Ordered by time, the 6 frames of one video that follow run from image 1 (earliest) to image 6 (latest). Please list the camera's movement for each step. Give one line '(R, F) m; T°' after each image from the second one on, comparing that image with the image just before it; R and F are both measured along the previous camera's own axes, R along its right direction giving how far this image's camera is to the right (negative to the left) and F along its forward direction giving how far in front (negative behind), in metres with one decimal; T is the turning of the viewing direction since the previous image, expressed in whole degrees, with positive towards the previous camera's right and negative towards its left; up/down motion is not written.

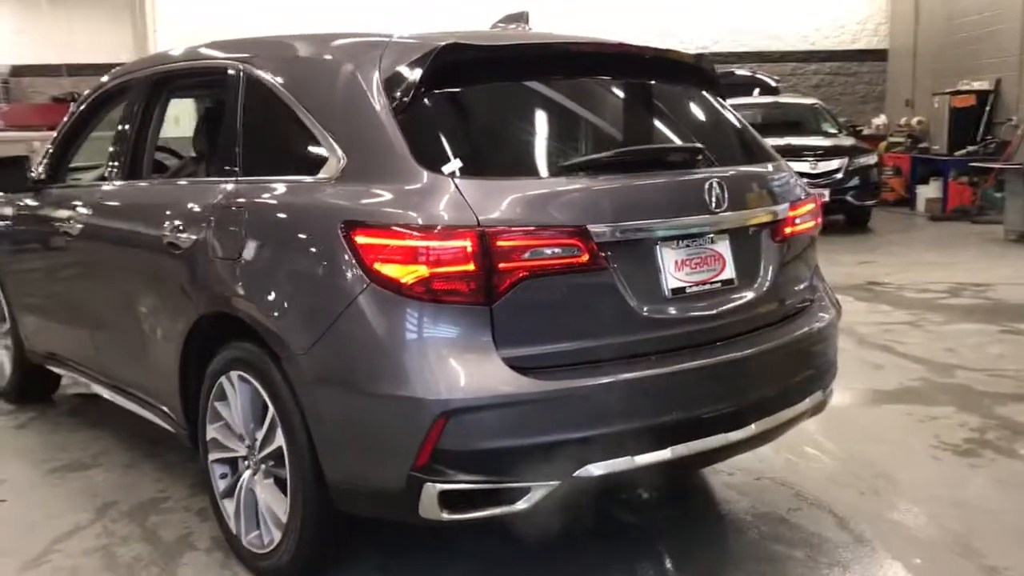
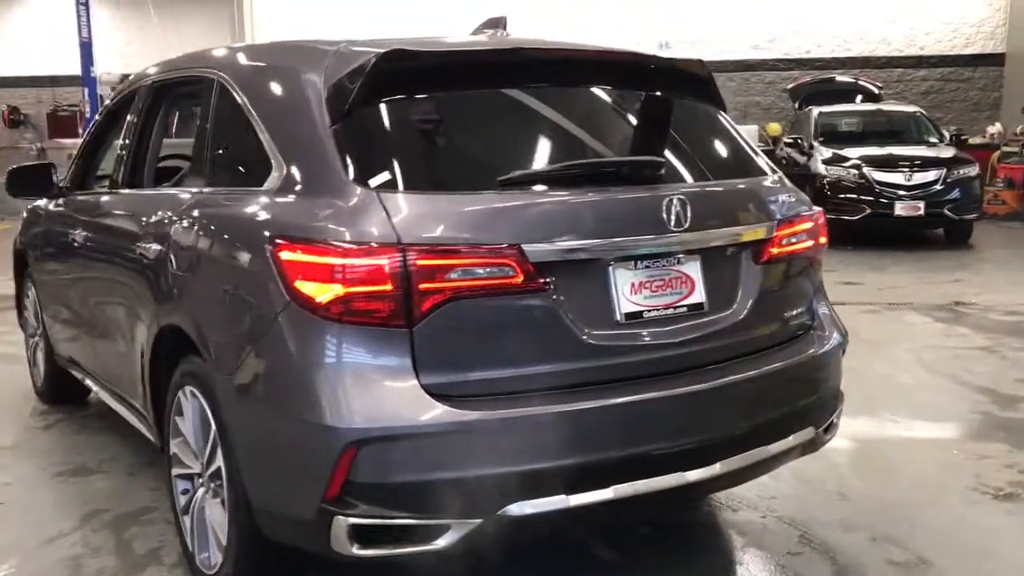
(+0.4, +0.2) m; -6°
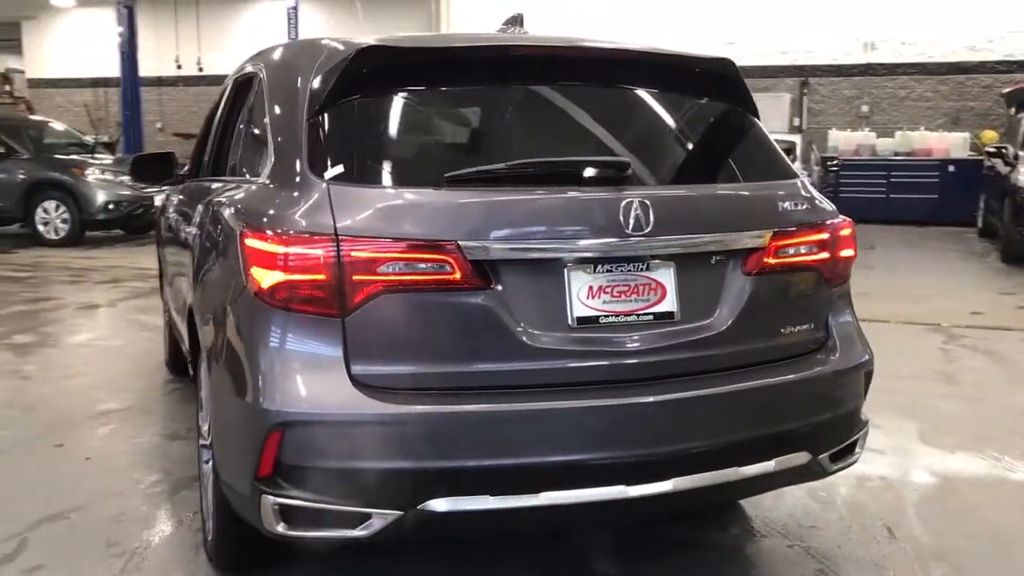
(+0.6, +0.1) m; -12°
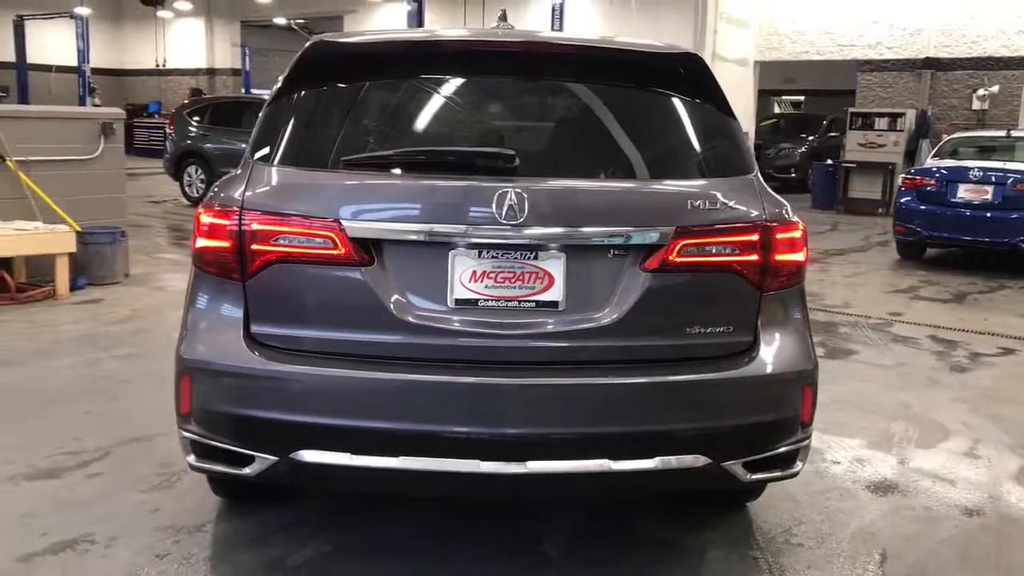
(+1.0, 0.0) m; -18°
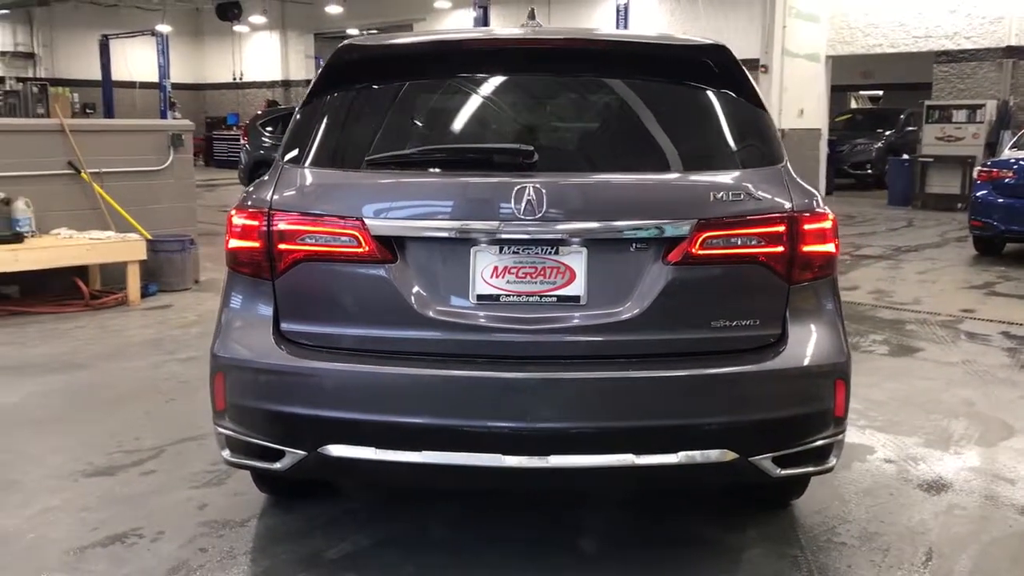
(+0.1, 0.0) m; -5°
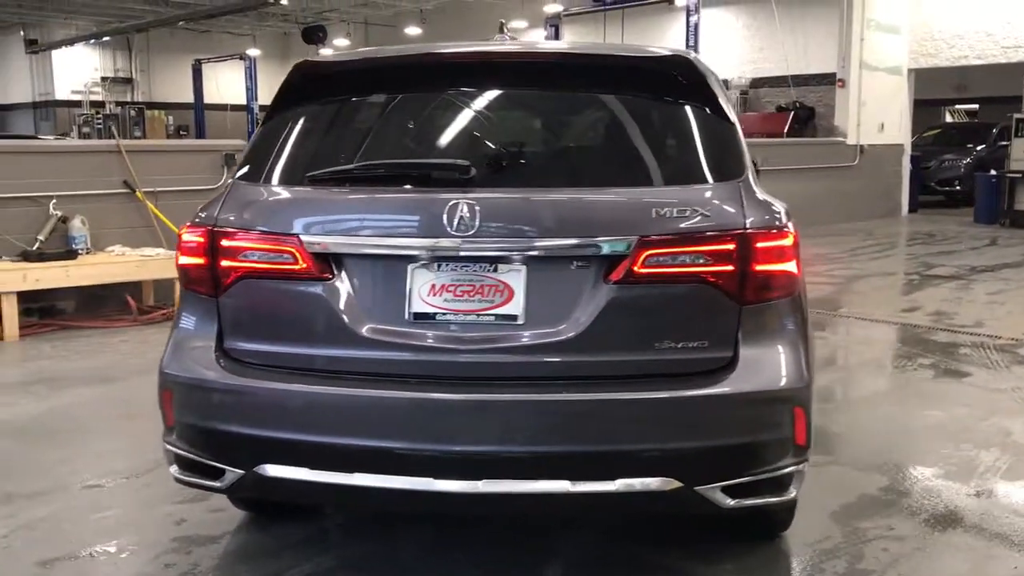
(+0.4, +0.1) m; -5°
